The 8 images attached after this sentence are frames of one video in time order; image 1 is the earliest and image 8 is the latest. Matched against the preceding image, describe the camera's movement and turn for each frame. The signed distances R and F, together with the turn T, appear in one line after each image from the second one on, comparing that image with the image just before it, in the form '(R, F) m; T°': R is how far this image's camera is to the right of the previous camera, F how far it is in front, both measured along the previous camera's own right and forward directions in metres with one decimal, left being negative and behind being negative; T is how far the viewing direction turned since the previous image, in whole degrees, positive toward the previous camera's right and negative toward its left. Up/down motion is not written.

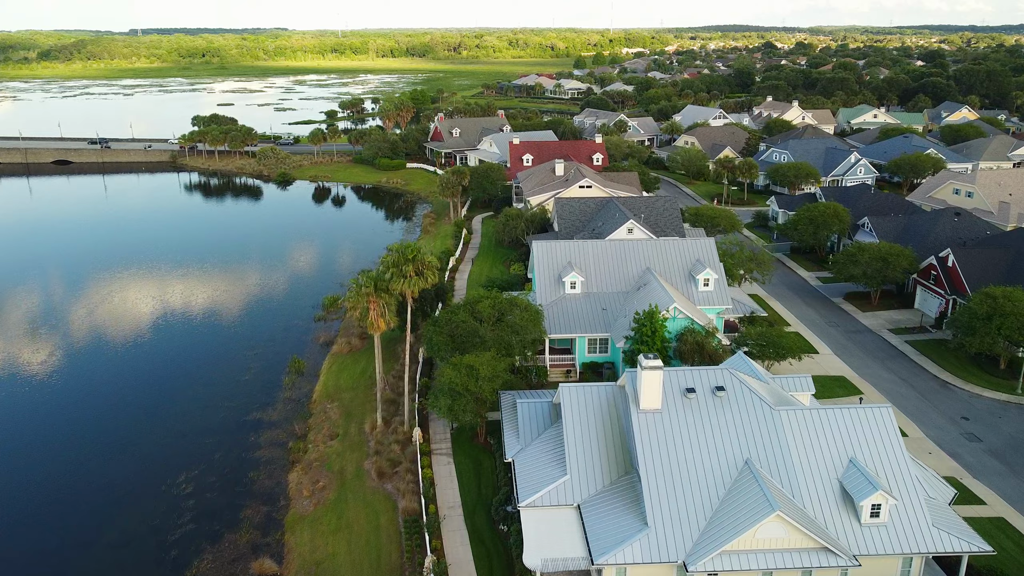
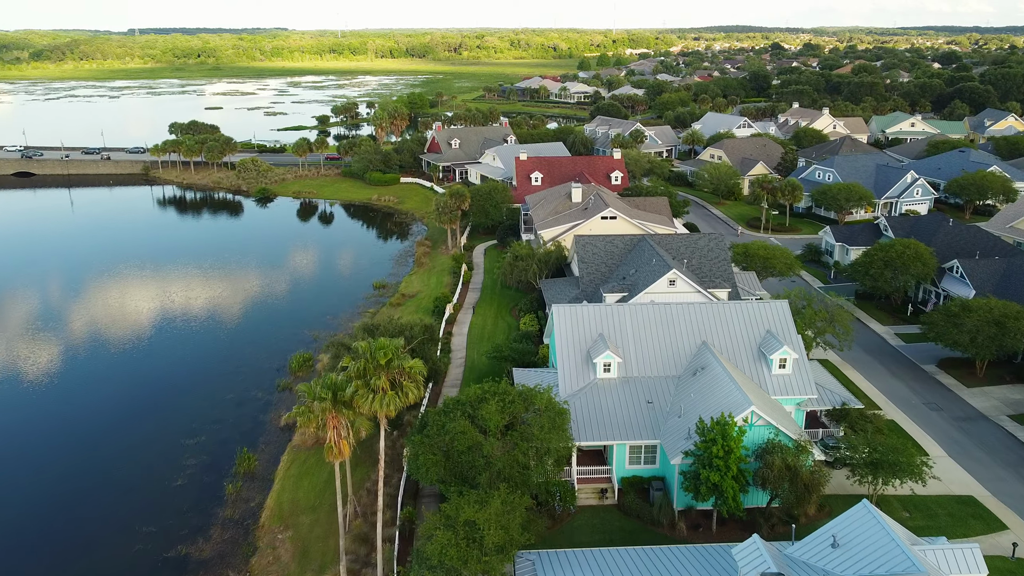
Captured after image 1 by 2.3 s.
(-0.5, +10.2) m; 0°
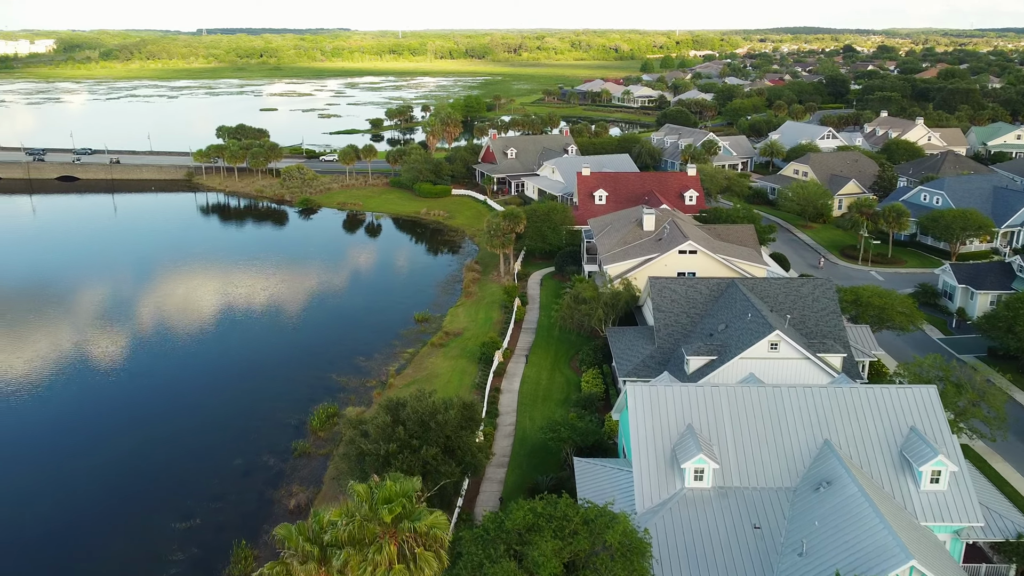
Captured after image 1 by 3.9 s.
(-0.3, +7.2) m; -4°
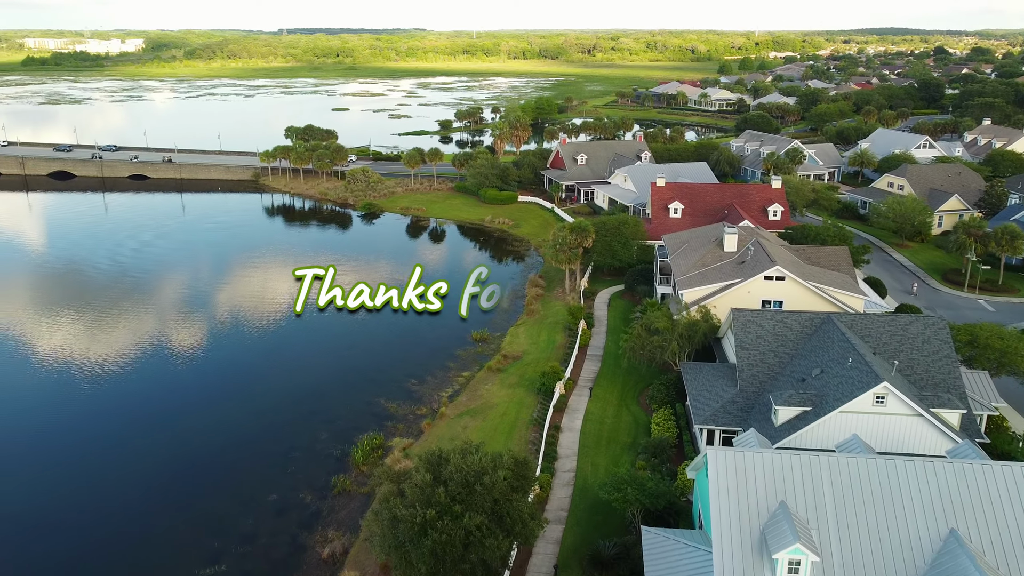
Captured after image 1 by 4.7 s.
(+0.1, +3.6) m; -5°
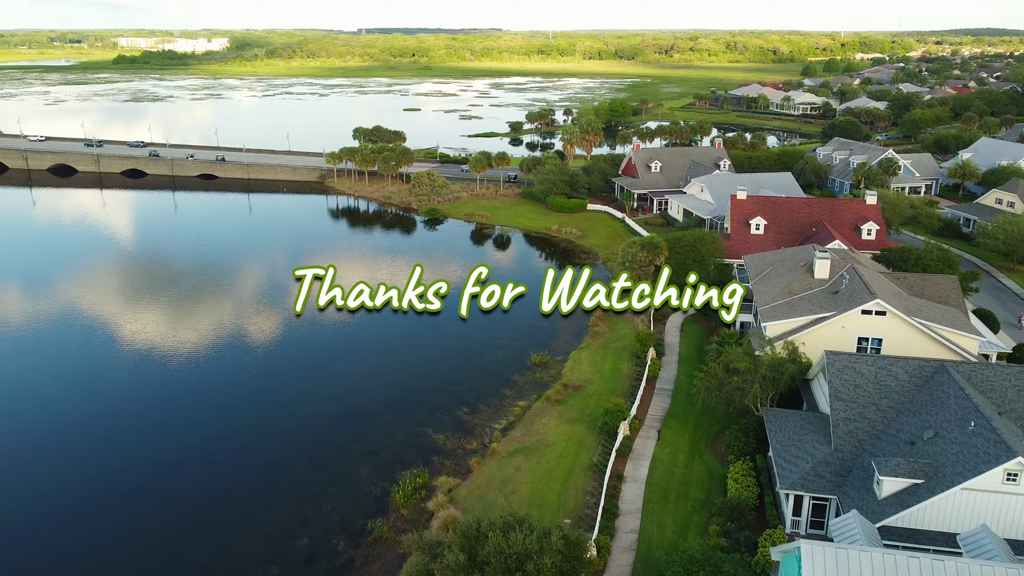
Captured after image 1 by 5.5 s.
(+0.3, +3.6) m; -5°
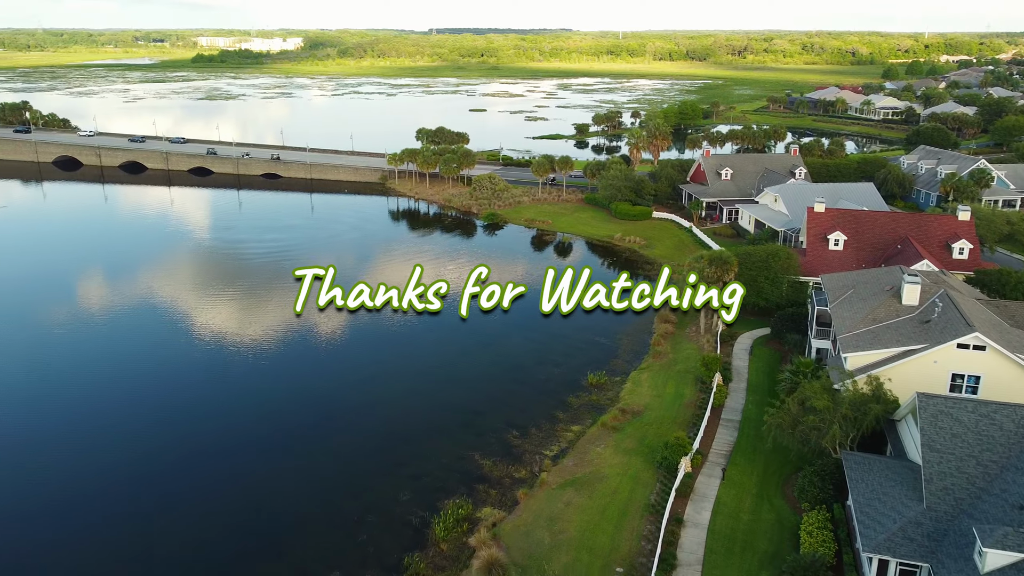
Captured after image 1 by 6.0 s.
(+0.3, +2.4) m; -4°
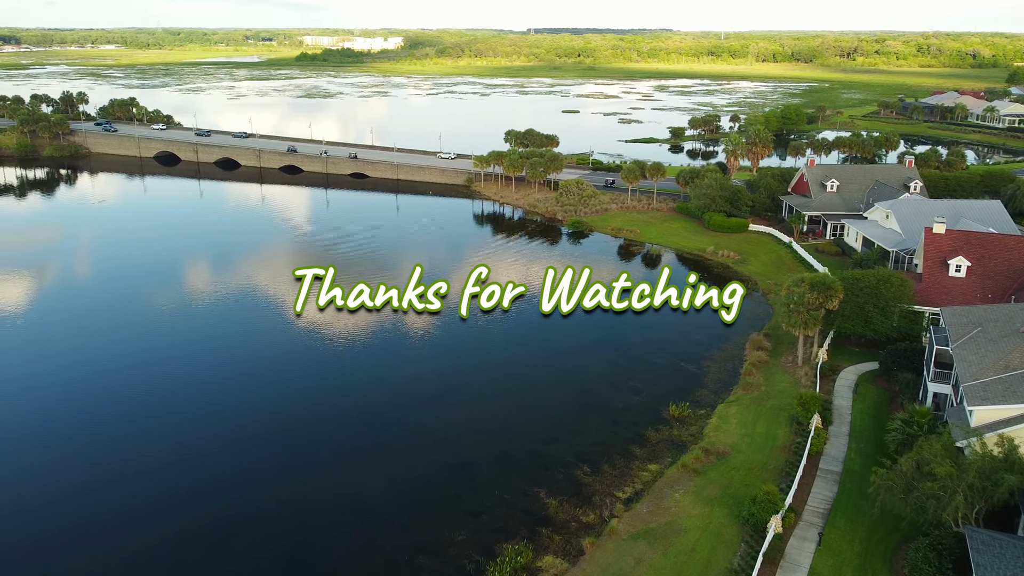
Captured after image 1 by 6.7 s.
(+0.5, +3.0) m; -6°
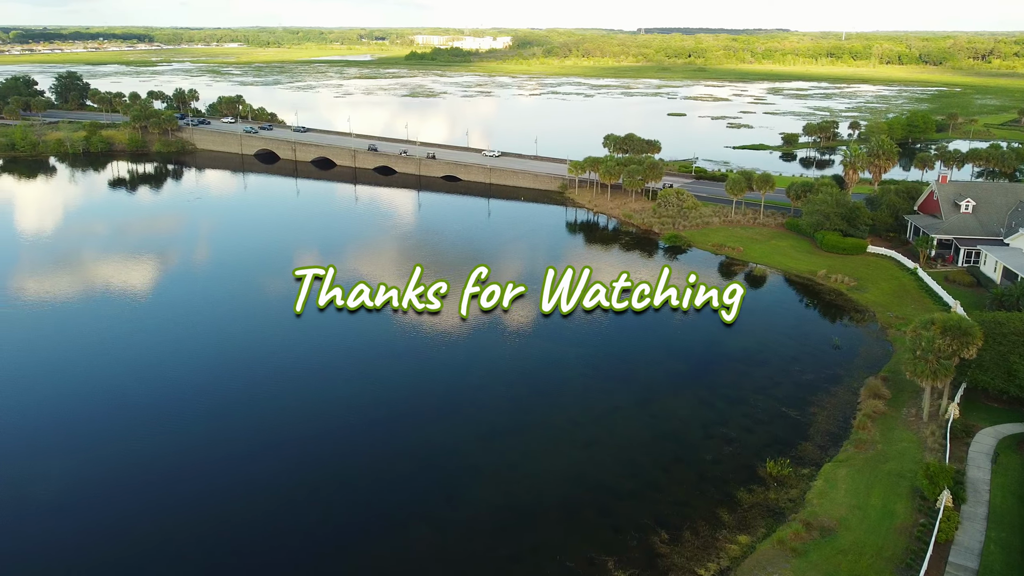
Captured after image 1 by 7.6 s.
(+0.9, +4.1) m; -7°
